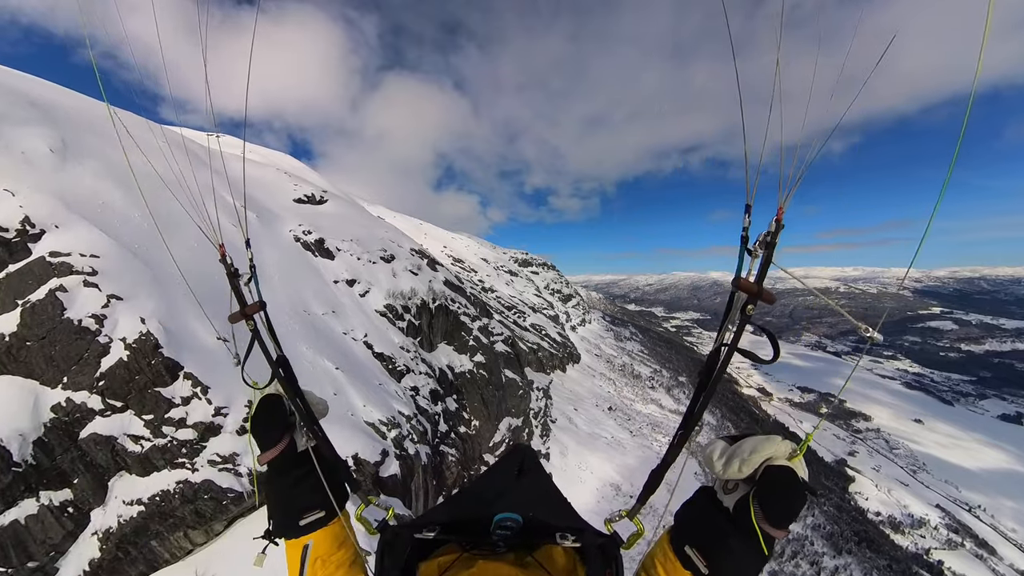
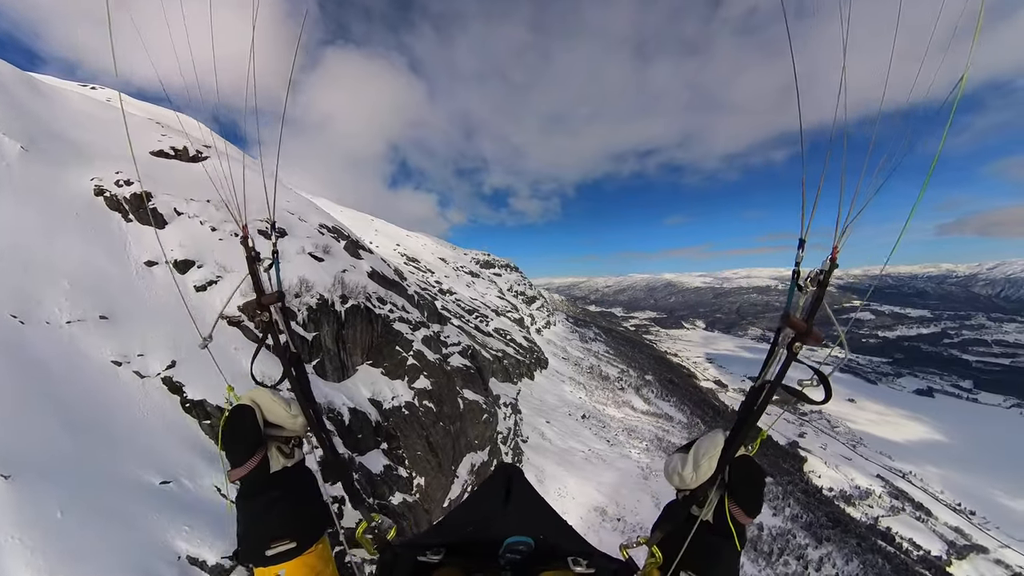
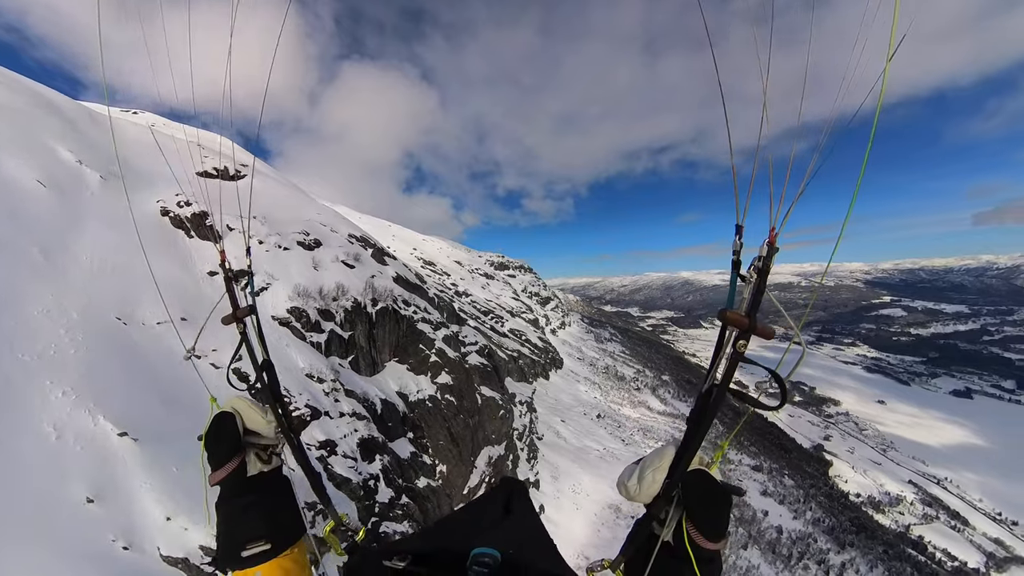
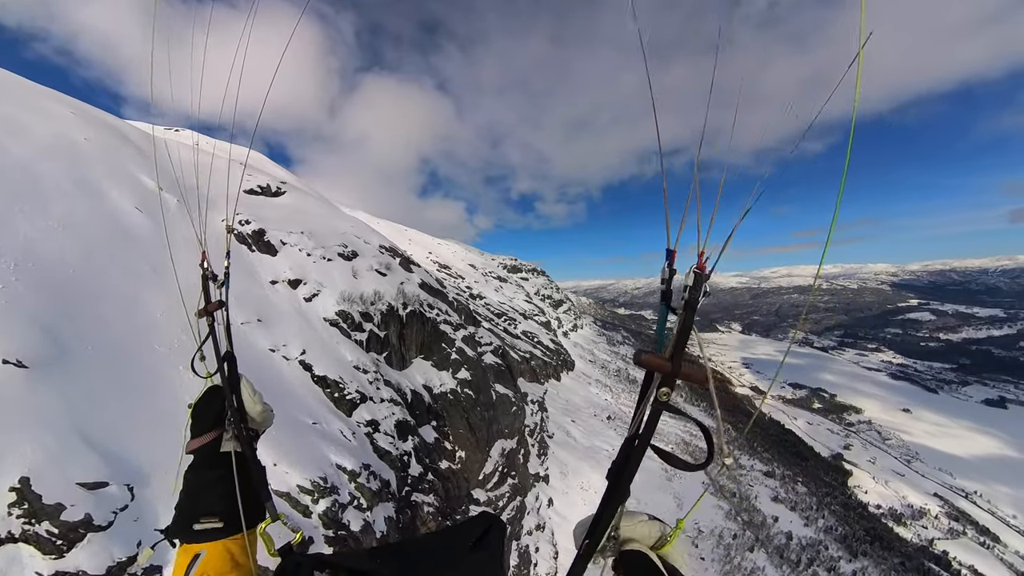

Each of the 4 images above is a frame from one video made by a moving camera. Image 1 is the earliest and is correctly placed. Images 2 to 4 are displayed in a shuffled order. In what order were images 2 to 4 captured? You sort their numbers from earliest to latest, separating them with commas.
4, 3, 2
